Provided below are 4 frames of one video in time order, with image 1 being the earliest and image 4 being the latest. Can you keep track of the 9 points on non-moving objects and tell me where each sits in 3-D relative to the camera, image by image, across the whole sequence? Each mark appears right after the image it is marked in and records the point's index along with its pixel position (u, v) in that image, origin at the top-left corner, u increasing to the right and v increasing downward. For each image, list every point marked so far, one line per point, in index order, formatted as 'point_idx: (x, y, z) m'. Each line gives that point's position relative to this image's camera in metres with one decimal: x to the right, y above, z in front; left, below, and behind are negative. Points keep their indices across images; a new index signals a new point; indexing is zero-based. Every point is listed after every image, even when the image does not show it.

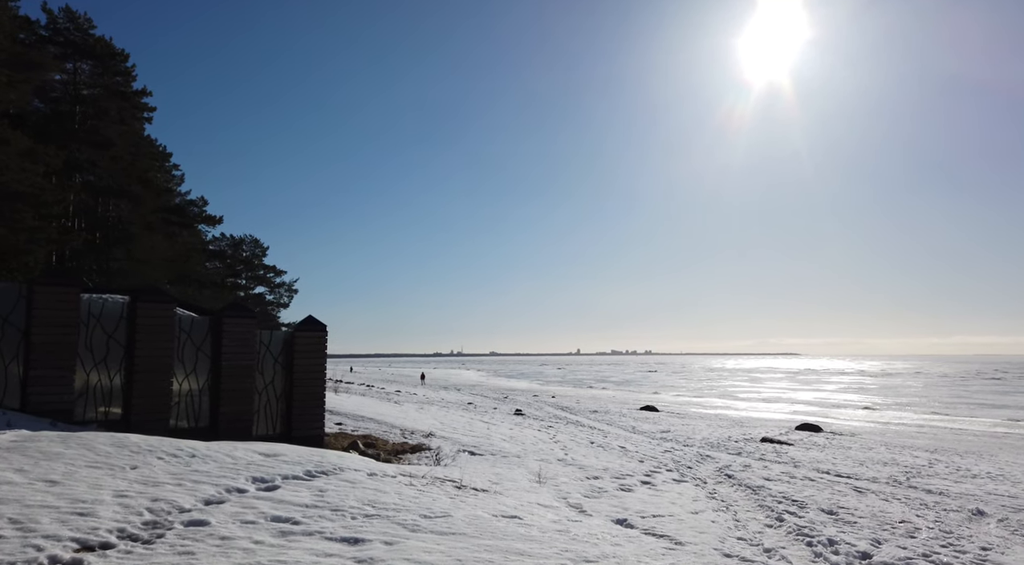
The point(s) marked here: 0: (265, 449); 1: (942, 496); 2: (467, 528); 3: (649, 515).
0: (-2.4, -1.6, +6.1) m
1: (+10.3, -5.2, +14.9) m
2: (-0.3, -1.9, +4.8) m
3: (+1.5, -2.6, +6.9) m
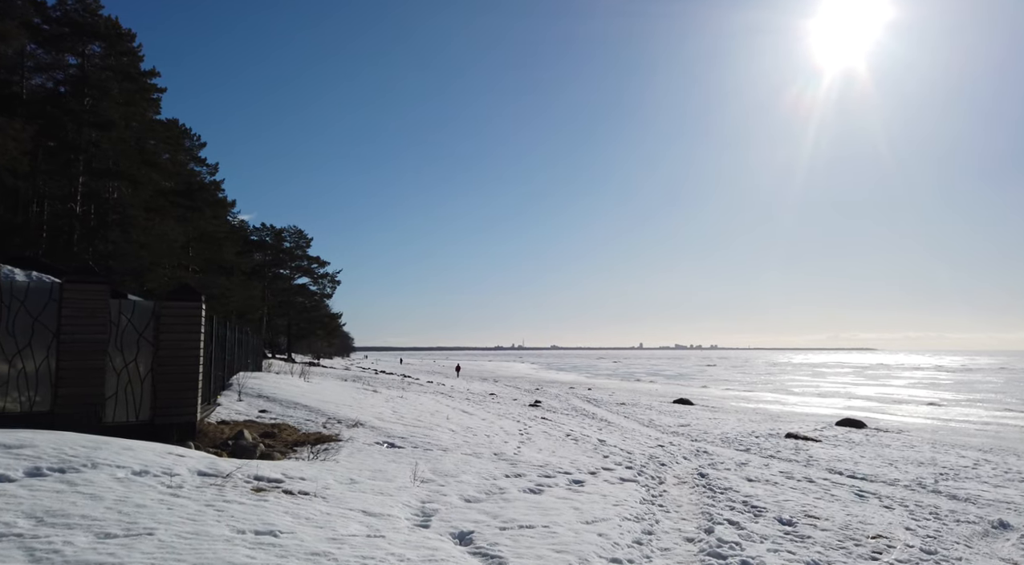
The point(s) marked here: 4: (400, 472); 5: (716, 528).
0: (-4.0, -1.2, +4.9) m
1: (+9.4, -4.6, +12.8) m
2: (-2.0, -1.5, +3.5) m
3: (0.0, -2.2, +5.5) m
4: (-1.3, -2.2, +7.3) m
5: (+2.2, -2.7, +6.8) m
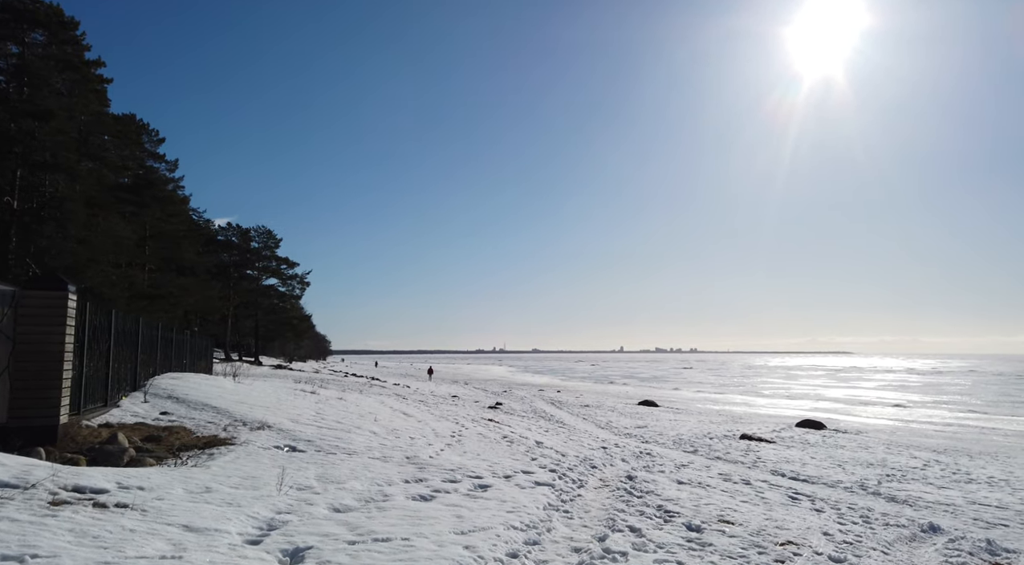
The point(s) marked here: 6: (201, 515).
0: (-5.1, -1.1, +4.2) m
1: (+7.9, -4.5, +12.6) m
2: (-3.1, -1.3, +2.8) m
3: (-1.1, -2.0, +4.9) m
4: (-2.5, -2.1, +6.7) m
5: (+1.0, -2.6, +6.3) m
6: (-2.4, -1.9, +4.9) m
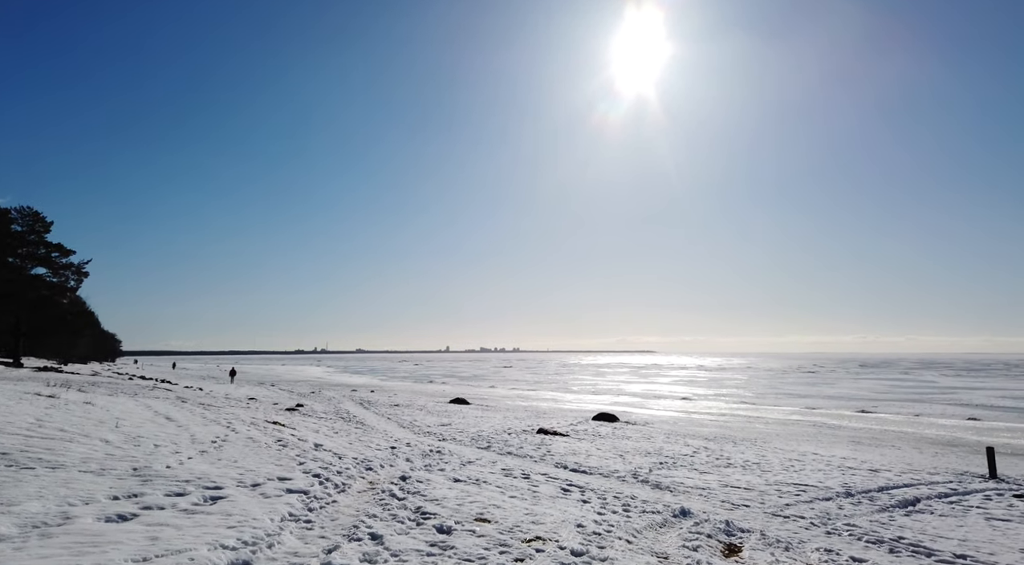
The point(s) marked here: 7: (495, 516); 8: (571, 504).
0: (-6.8, -0.8, +2.1) m
1: (+3.3, -4.6, +13.7) m
2: (-4.5, -1.1, +1.3) m
3: (-3.2, -1.8, +3.8) m
4: (-5.0, -1.9, +5.1) m
5: (-1.5, -2.4, +5.7) m
6: (-4.4, -1.6, +3.5) m
7: (-0.2, -3.0, +7.9) m
8: (+0.9, -3.6, +10.0) m
